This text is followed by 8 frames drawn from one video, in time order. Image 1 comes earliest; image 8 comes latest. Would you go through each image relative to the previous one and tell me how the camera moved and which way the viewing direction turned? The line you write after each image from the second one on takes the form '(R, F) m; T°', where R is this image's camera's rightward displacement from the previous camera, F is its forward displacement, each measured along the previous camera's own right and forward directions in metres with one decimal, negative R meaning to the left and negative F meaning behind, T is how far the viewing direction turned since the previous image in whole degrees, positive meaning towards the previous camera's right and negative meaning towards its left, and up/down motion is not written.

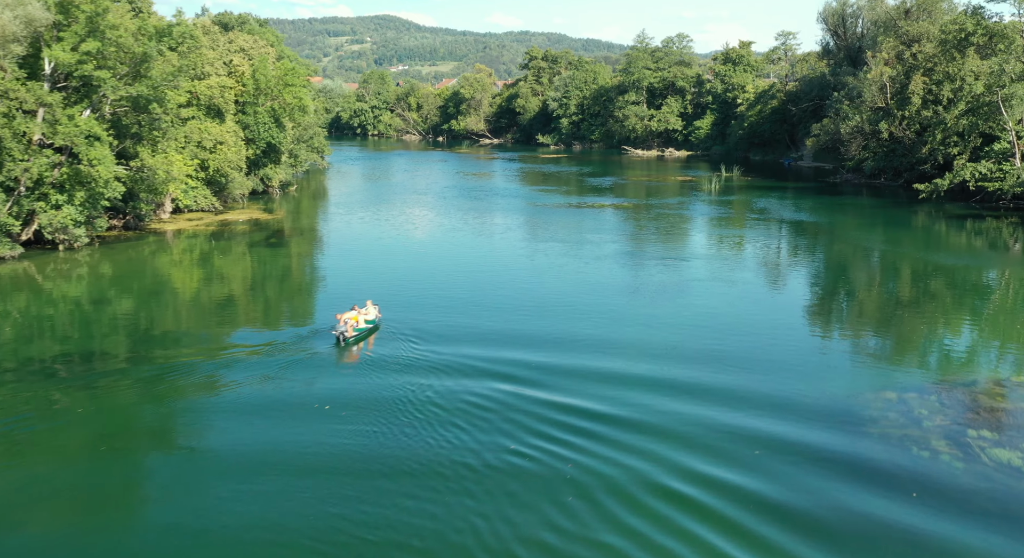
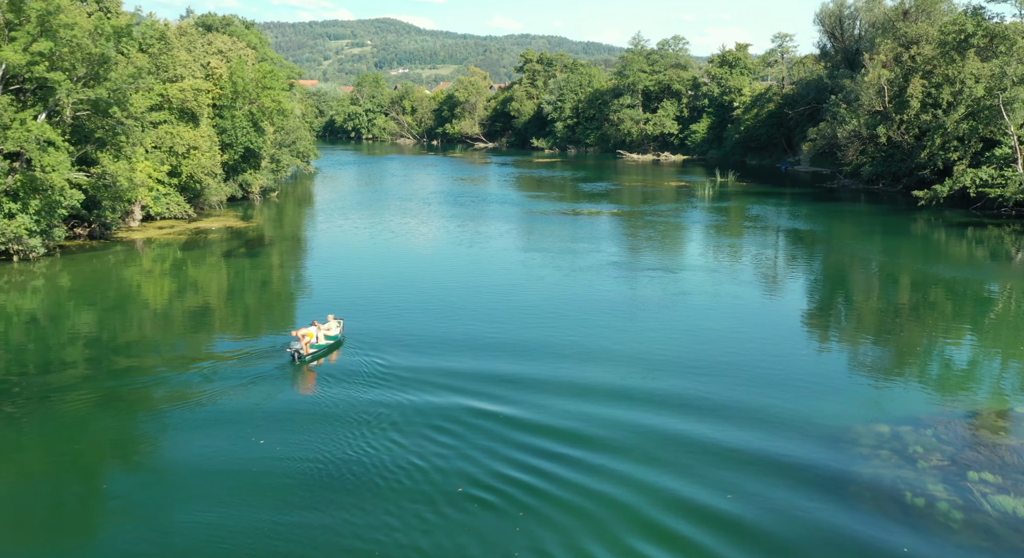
(+0.8, +1.4) m; 0°
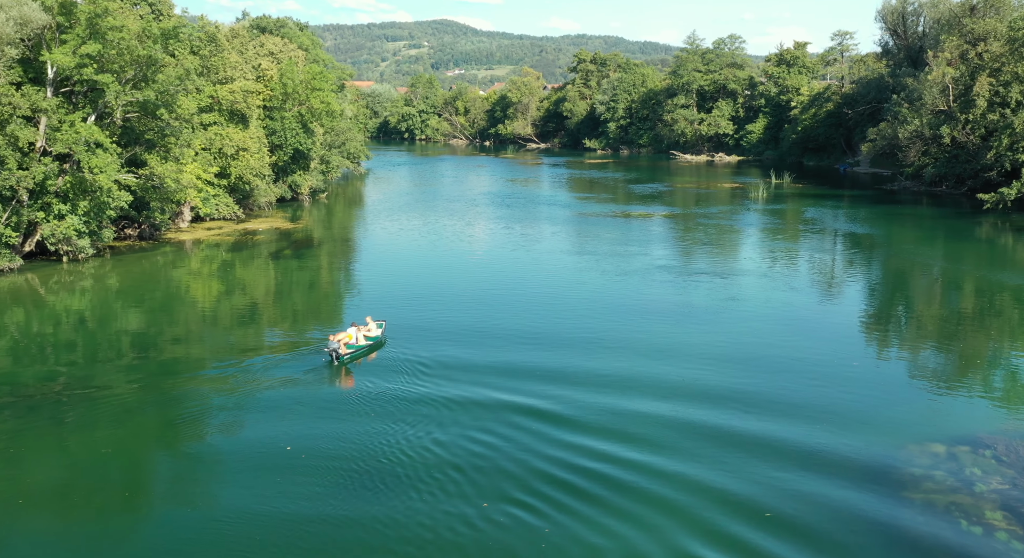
(+0.4, +0.5) m; -4°
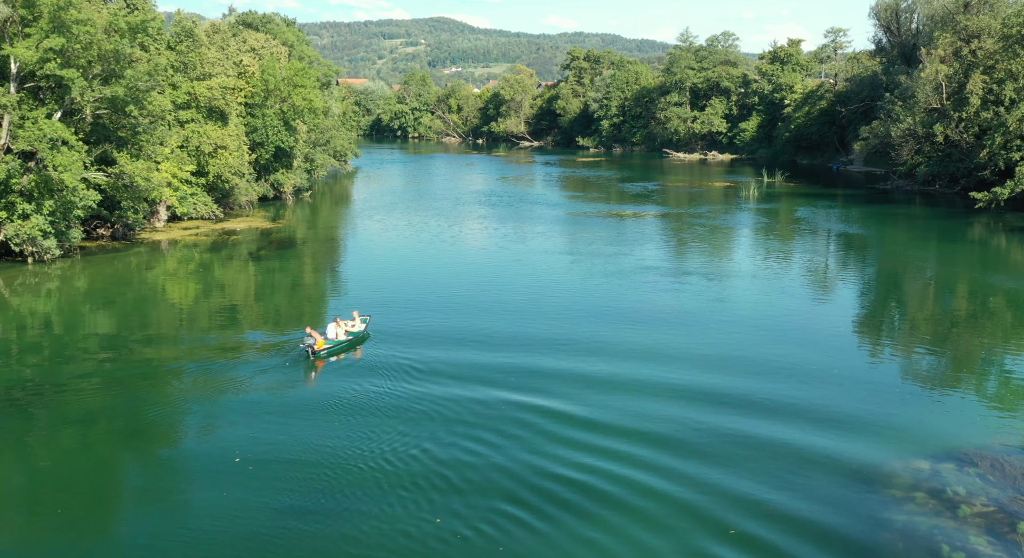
(+0.6, +0.8) m; 0°
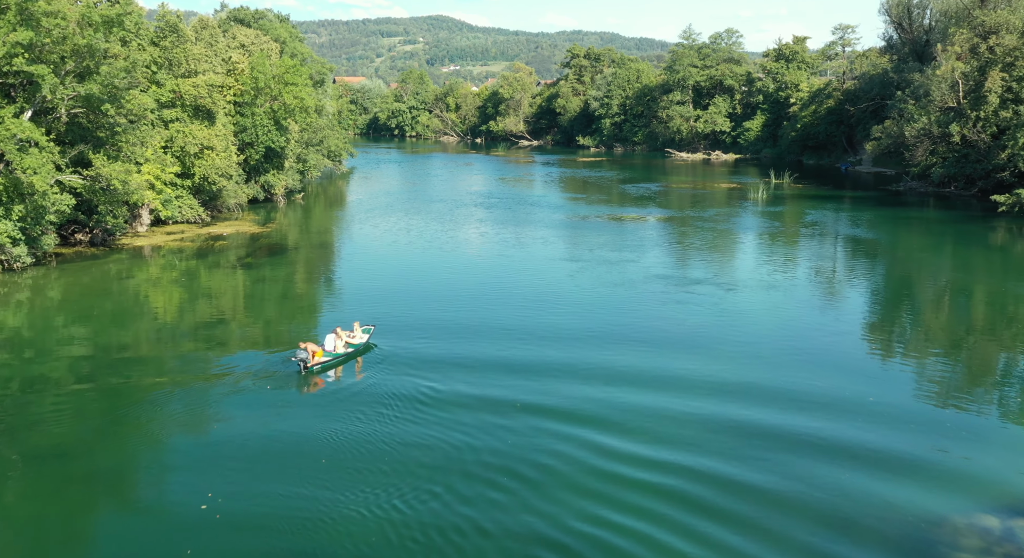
(-0.1, +1.6) m; 0°
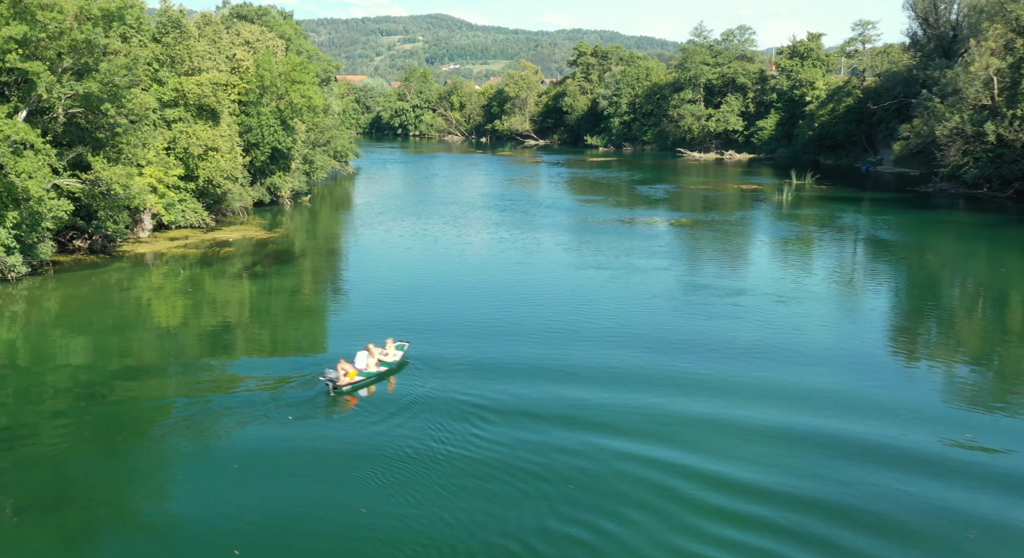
(-0.8, +1.6) m; 0°
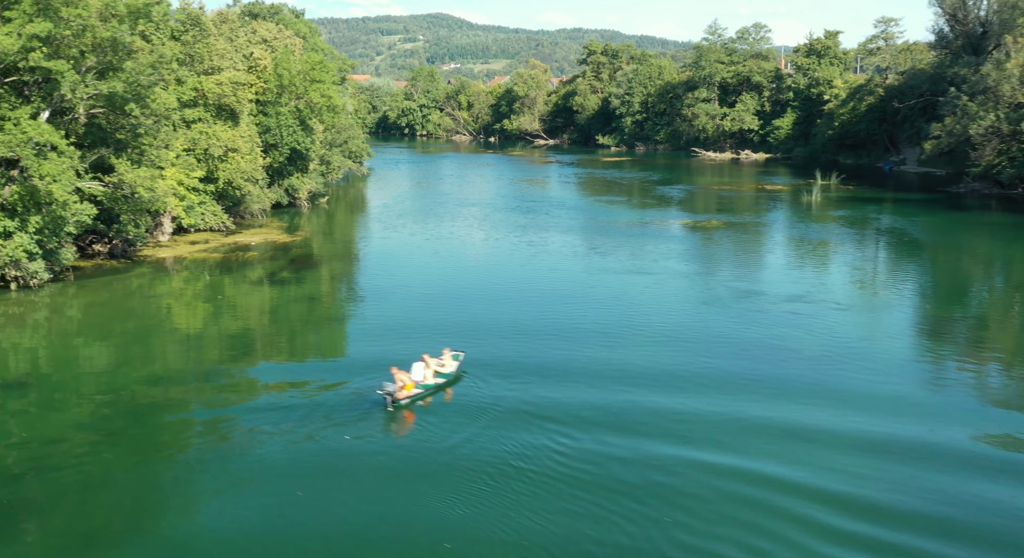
(-1.1, +0.9) m; 0°
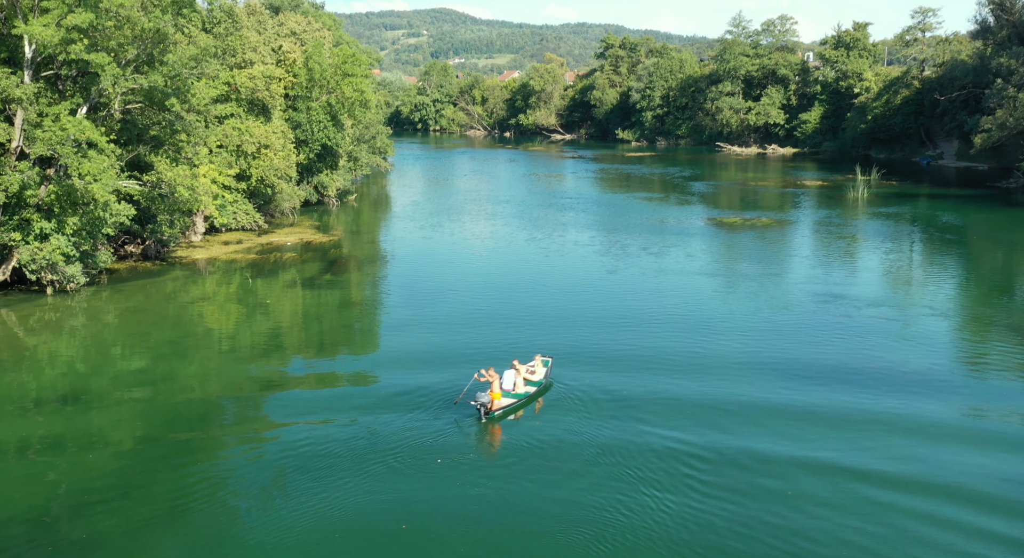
(-1.6, +1.3) m; 0°
